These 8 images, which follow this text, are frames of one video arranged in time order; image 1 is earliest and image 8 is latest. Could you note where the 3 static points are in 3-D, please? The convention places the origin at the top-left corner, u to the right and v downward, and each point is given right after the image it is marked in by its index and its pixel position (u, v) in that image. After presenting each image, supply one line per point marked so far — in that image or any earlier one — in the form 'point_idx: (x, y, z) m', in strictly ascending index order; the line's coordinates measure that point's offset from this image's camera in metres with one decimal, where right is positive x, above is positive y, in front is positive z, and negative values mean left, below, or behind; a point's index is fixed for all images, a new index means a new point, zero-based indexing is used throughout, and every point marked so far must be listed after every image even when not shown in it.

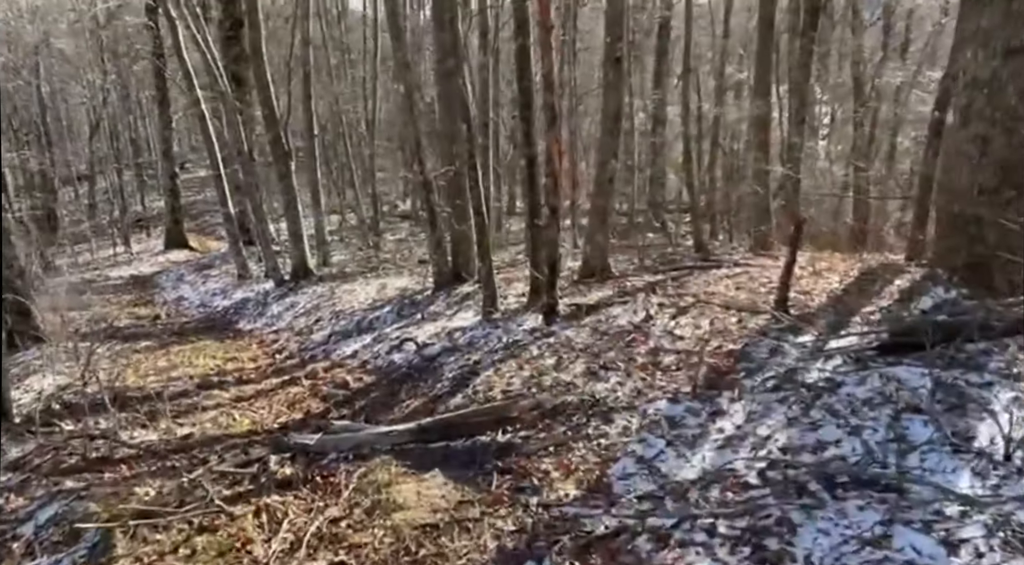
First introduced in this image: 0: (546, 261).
0: (+0.5, +0.3, +10.1) m
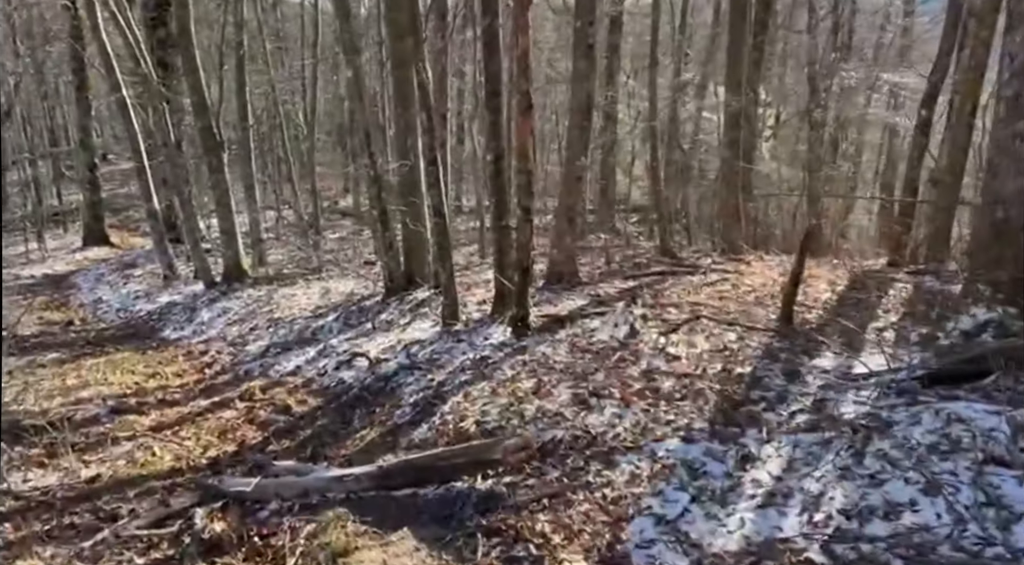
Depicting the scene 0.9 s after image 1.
0: (+0.1, +0.2, +9.1) m
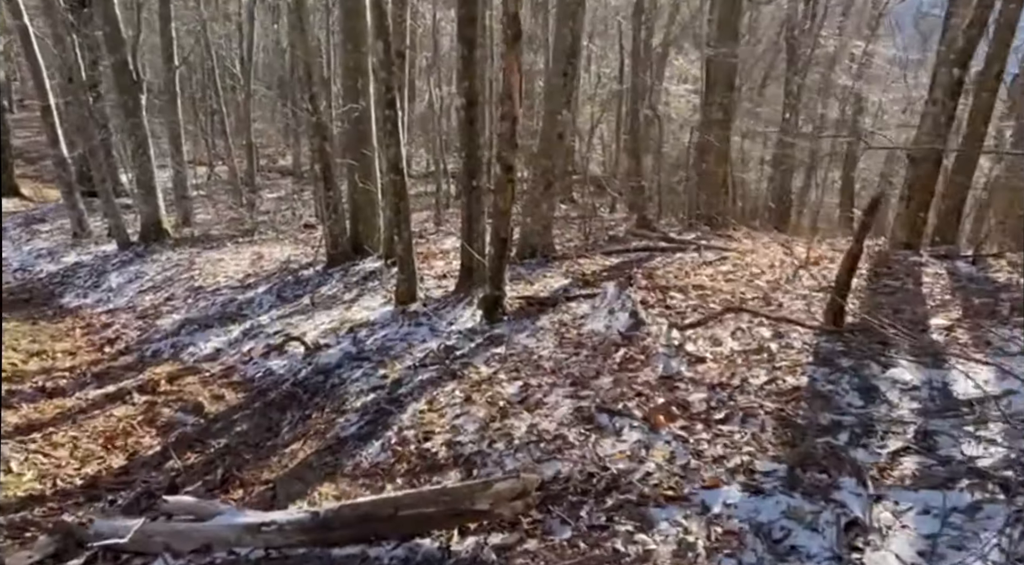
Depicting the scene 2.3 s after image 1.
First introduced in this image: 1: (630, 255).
0: (-0.2, +0.4, +7.4) m
1: (+1.7, +0.4, +10.6) m
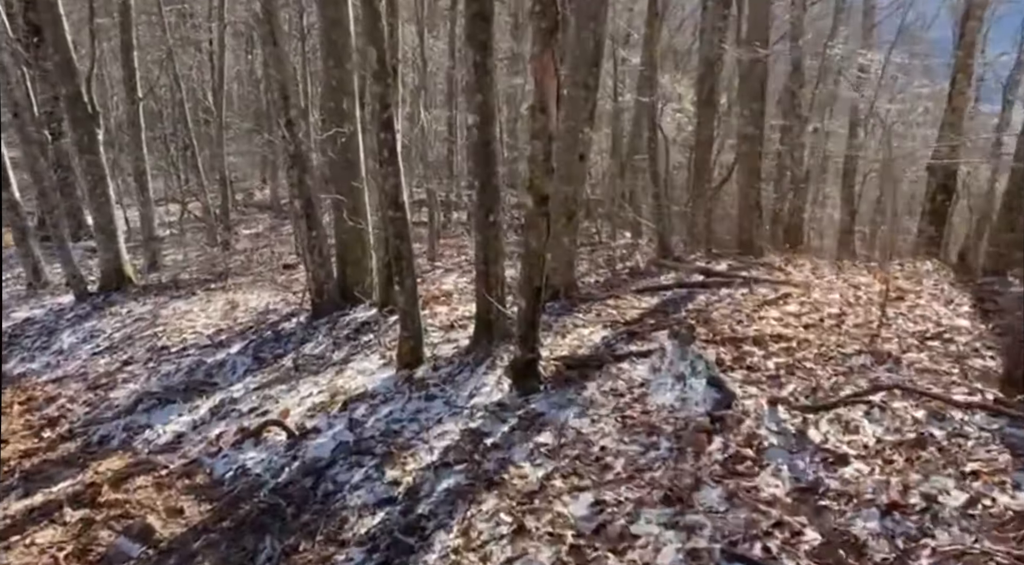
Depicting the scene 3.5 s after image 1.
0: (+0.1, -0.1, +5.9) m
1: (+1.9, -0.1, +9.1) m
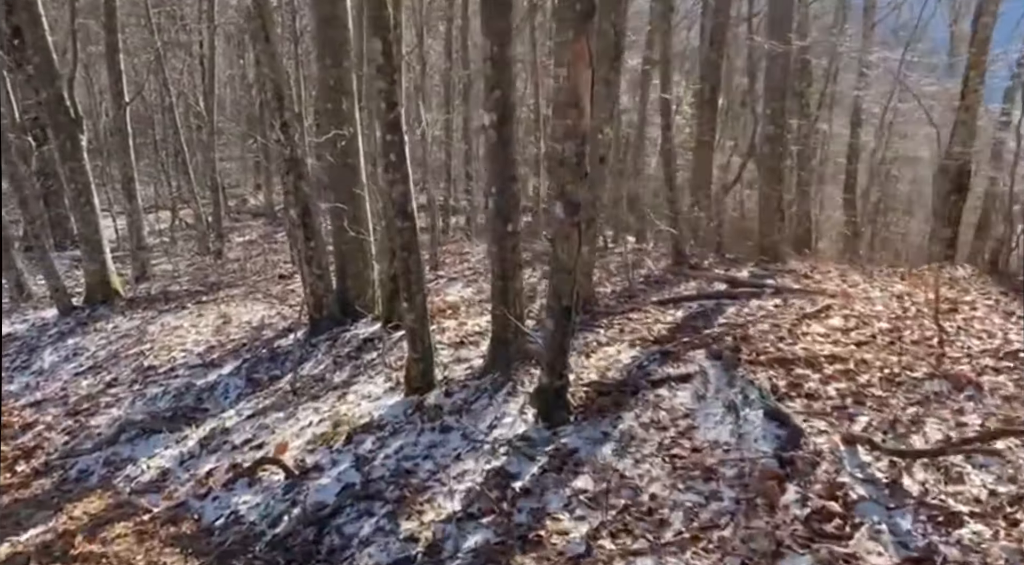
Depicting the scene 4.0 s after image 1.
0: (+0.2, -0.2, +5.2) m
1: (+2.0, -0.3, +8.4) m
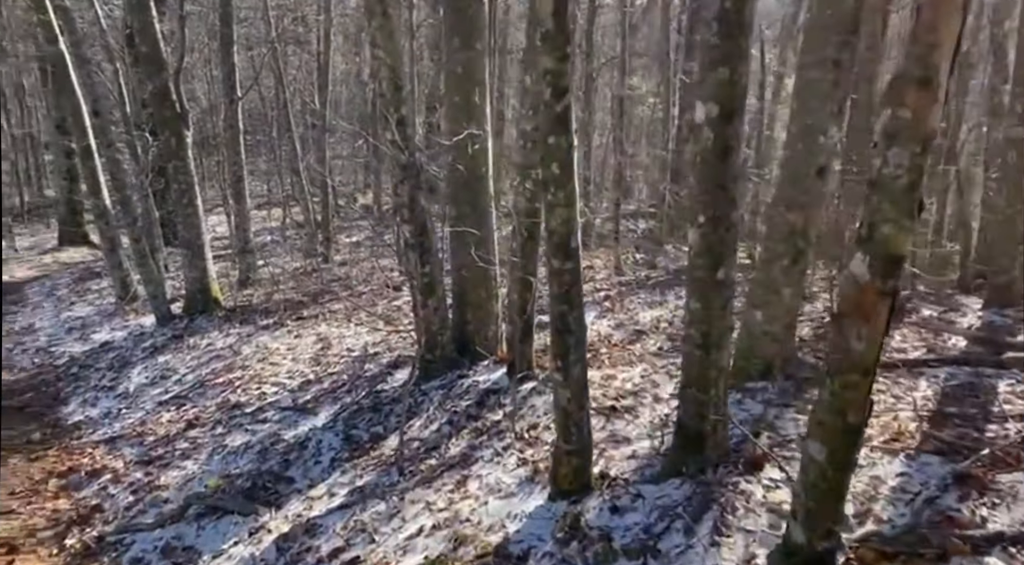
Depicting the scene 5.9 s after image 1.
0: (+1.3, -0.6, +3.1) m
1: (+3.5, -0.7, +6.1) m
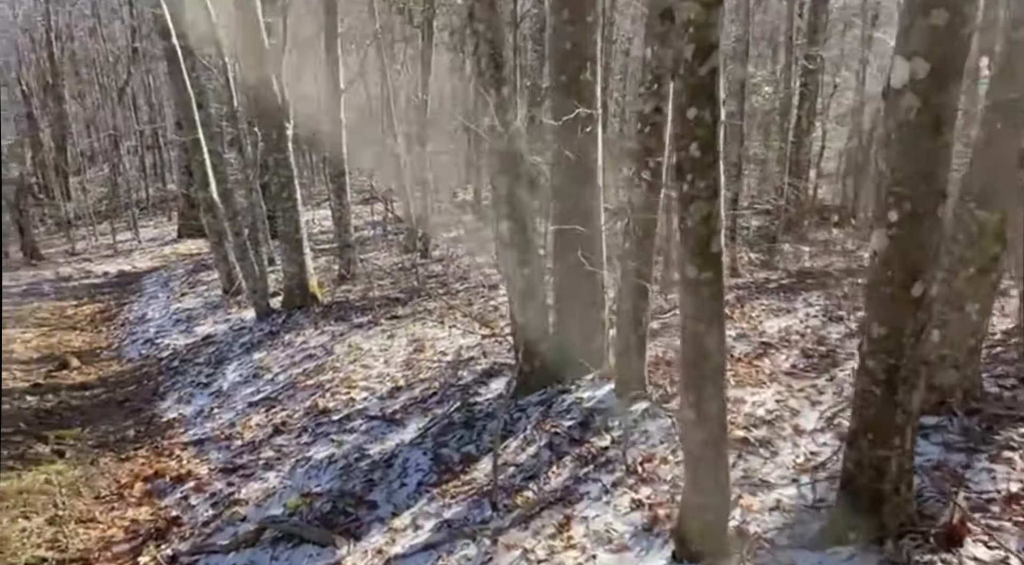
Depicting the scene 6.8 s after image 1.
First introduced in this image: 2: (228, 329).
0: (+1.6, -0.7, +2.1) m
1: (+4.2, -0.8, +4.8) m
2: (-5.0, -0.8, +13.1) m
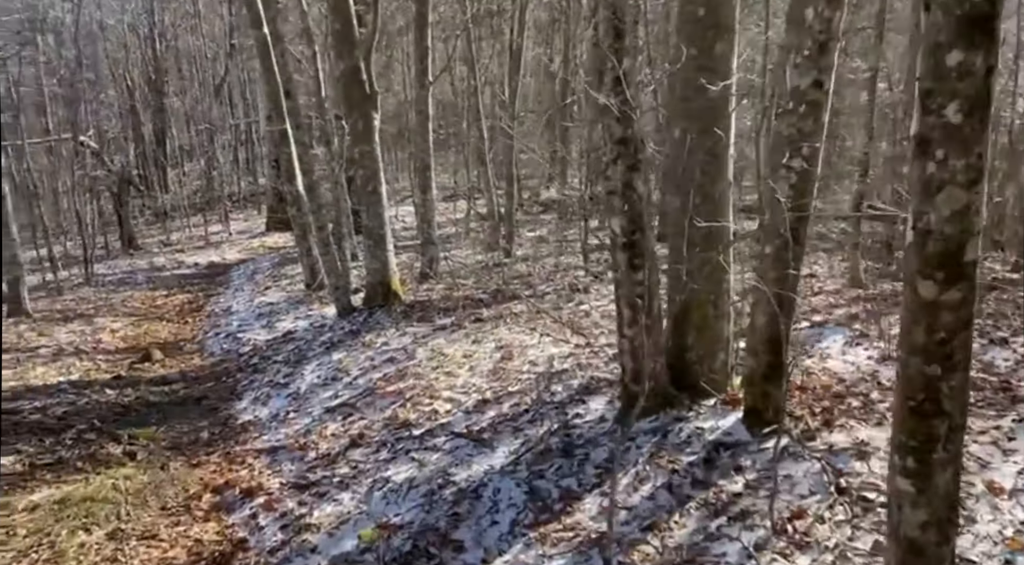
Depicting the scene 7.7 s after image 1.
0: (+2.0, -0.8, +1.0) m
1: (+4.8, -1.0, +3.4) m
2: (-3.5, -0.7, +12.7) m
